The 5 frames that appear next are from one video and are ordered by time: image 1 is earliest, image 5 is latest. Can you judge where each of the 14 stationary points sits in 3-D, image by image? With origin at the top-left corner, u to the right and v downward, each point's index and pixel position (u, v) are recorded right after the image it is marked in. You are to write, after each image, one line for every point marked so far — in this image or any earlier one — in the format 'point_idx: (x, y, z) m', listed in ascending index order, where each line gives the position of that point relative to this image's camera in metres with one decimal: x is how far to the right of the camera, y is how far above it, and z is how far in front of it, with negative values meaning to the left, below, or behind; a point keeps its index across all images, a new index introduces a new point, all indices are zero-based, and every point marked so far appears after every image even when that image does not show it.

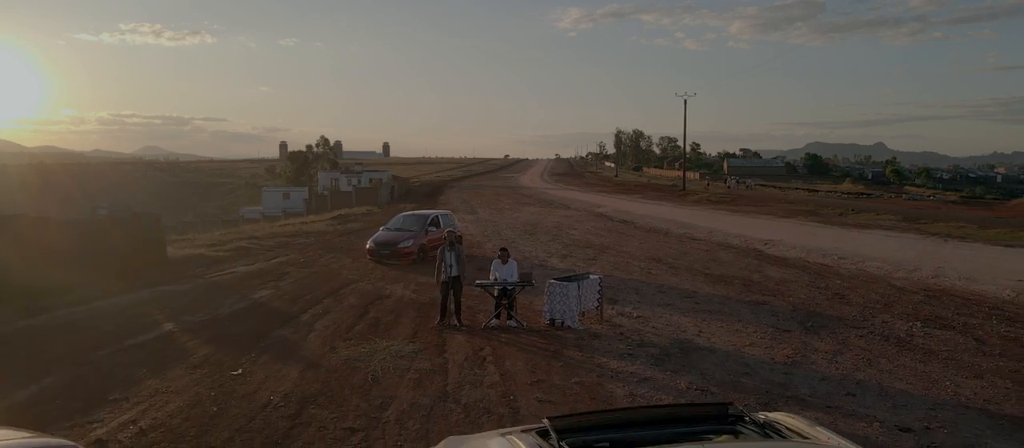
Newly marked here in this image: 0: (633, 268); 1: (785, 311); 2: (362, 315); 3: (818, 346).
0: (+3.3, -1.2, +18.8) m
1: (+5.0, -1.6, +13.0) m
2: (-2.8, -1.7, +13.2) m
3: (+4.5, -1.8, +10.4) m
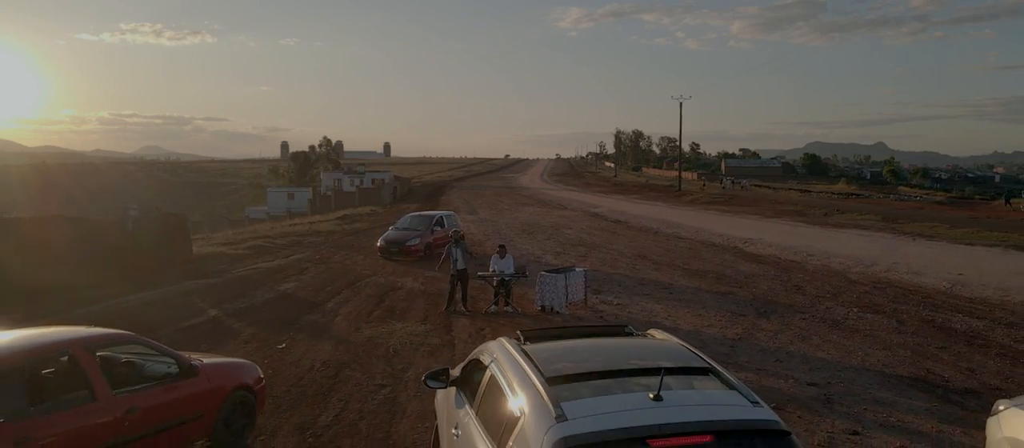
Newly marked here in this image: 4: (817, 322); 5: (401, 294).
0: (+3.2, -1.2, +20.8) m
1: (+5.0, -1.6, +15.0) m
2: (-2.9, -1.7, +15.2) m
3: (+4.4, -1.8, +12.4) m
4: (+5.5, -1.8, +12.6) m
5: (-2.6, -1.6, +16.3) m
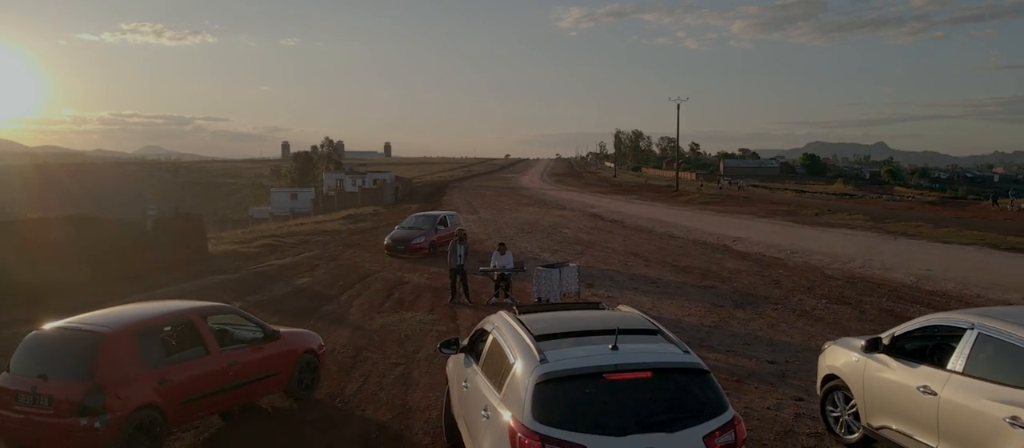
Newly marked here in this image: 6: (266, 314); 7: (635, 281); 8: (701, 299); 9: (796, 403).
0: (+3.2, -1.1, +22.1) m
1: (+4.9, -1.6, +16.3) m
2: (-2.9, -1.7, +16.5) m
3: (+4.4, -1.8, +13.7) m
4: (+5.4, -1.7, +13.9) m
5: (-2.6, -1.6, +17.6) m
6: (-5.0, -1.8, +14.4) m
7: (+3.2, -1.5, +18.2) m
8: (+4.2, -1.7, +15.5) m
9: (+3.4, -2.1, +8.4) m
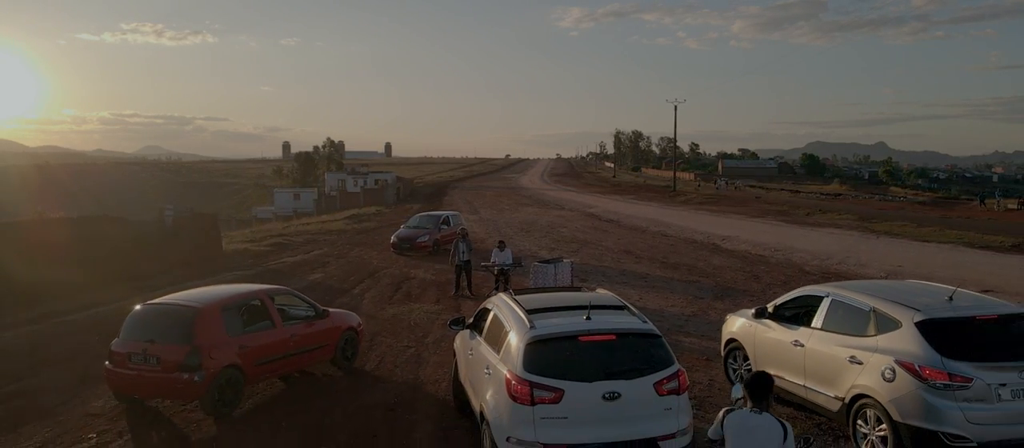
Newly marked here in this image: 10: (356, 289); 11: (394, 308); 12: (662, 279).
0: (+3.2, -1.1, +23.4) m
1: (+4.9, -1.6, +17.7) m
2: (-2.9, -1.7, +17.9) m
3: (+4.4, -1.7, +15.1) m
4: (+5.4, -1.7, +15.3) m
5: (-2.6, -1.6, +19.0) m
6: (-5.0, -1.8, +15.7) m
7: (+3.1, -1.4, +19.5) m
8: (+4.1, -1.6, +16.9) m
9: (+3.3, -2.1, +9.8) m
10: (-4.0, -1.7, +18.1) m
11: (-2.6, -1.8, +15.3) m
12: (+4.1, -1.5, +19.1) m
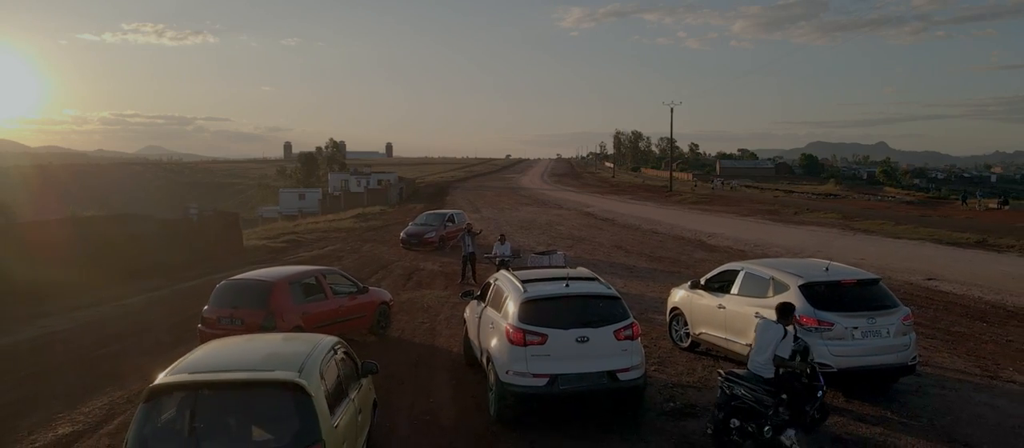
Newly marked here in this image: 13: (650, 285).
0: (+3.1, -1.0, +25.5) m
1: (+4.9, -1.5, +19.8) m
2: (-2.9, -1.5, +20.0) m
3: (+4.4, -1.6, +17.2) m
4: (+5.4, -1.6, +17.4) m
5: (-2.6, -1.5, +21.1) m
6: (-5.0, -1.7, +17.9) m
7: (+3.1, -1.3, +21.6) m
8: (+4.1, -1.5, +19.0) m
9: (+3.3, -2.0, +11.9) m
10: (-4.0, -1.6, +20.2) m
11: (-2.6, -1.7, +17.4) m
12: (+4.1, -1.4, +21.3) m
13: (+3.5, -1.6, +18.1) m
